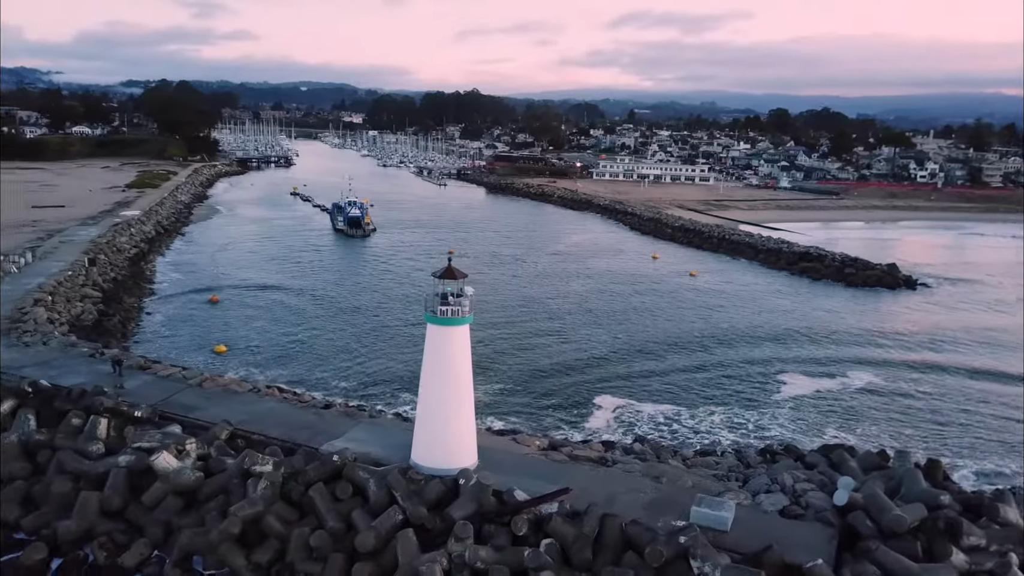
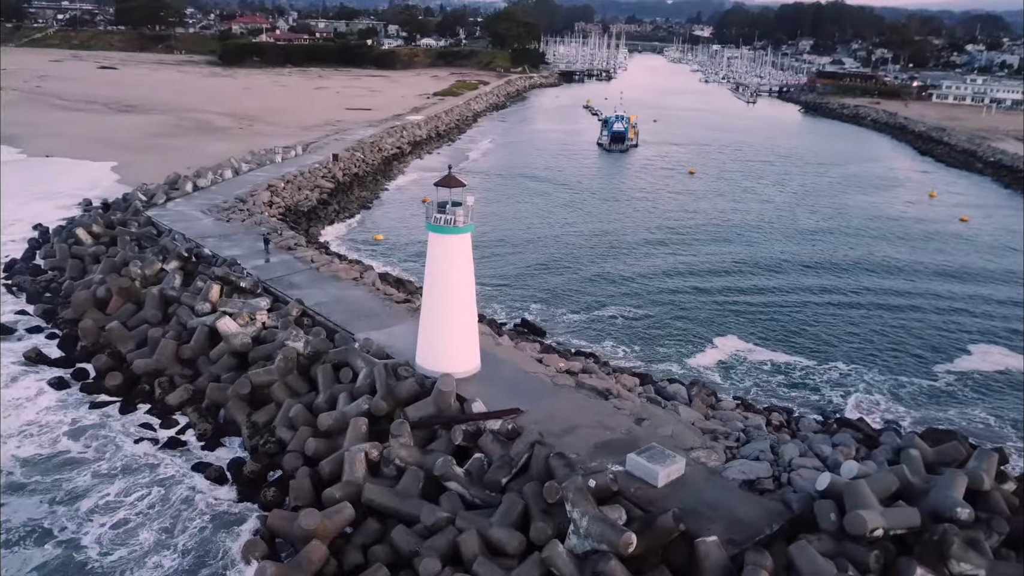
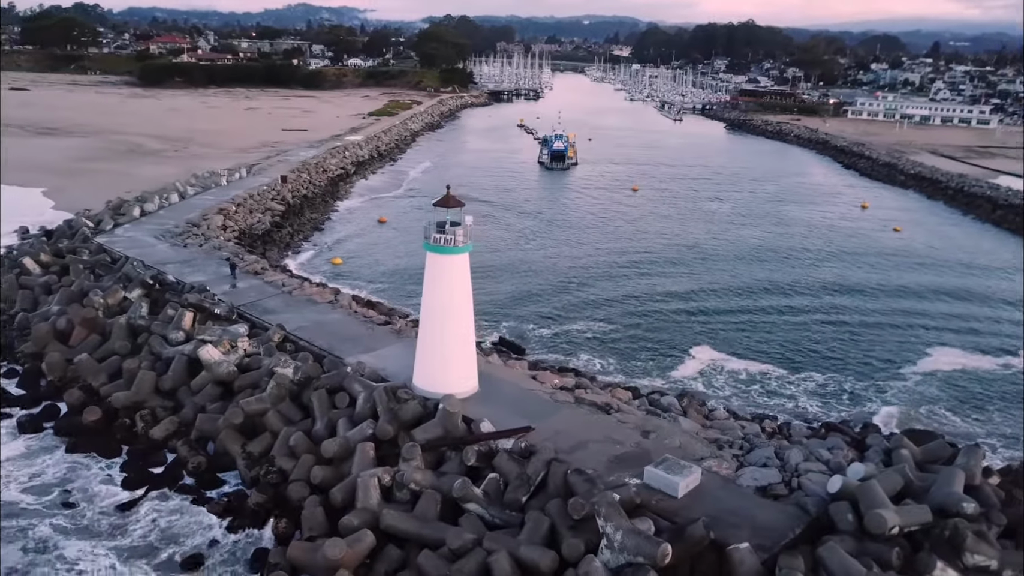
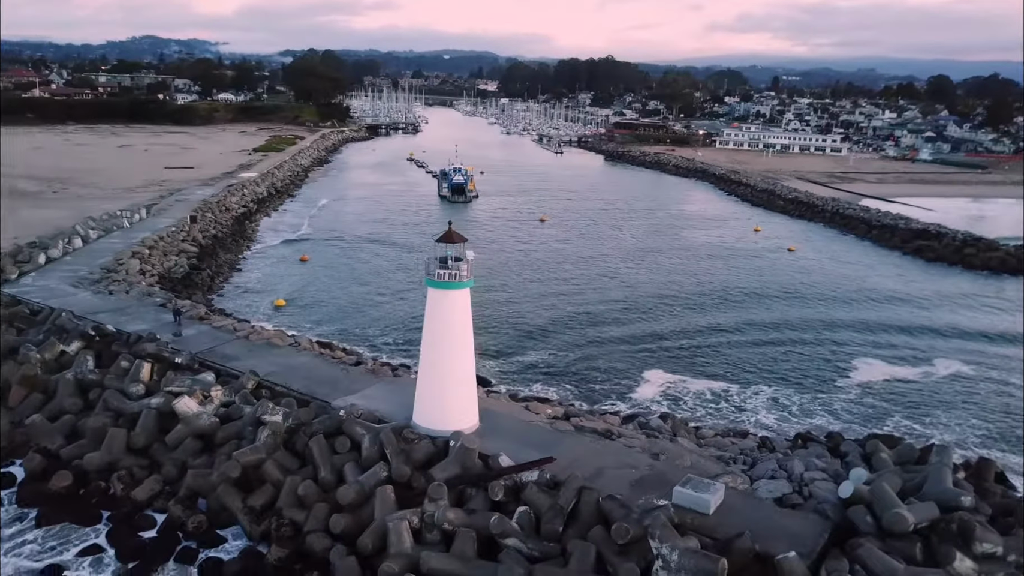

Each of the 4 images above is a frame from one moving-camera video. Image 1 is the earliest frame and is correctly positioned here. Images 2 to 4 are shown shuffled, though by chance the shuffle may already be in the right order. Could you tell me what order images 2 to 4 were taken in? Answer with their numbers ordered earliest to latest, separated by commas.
4, 3, 2
